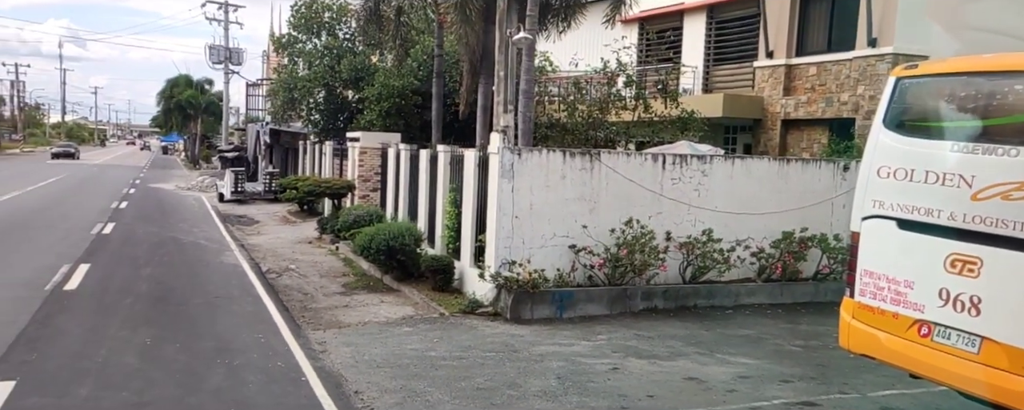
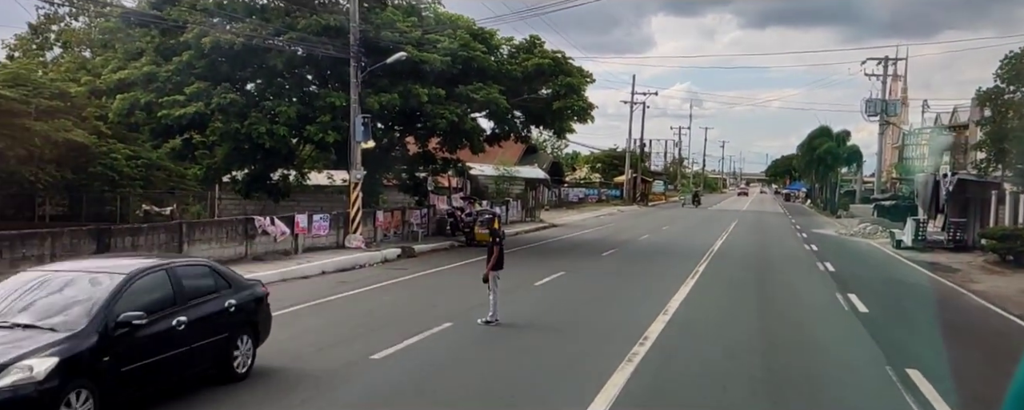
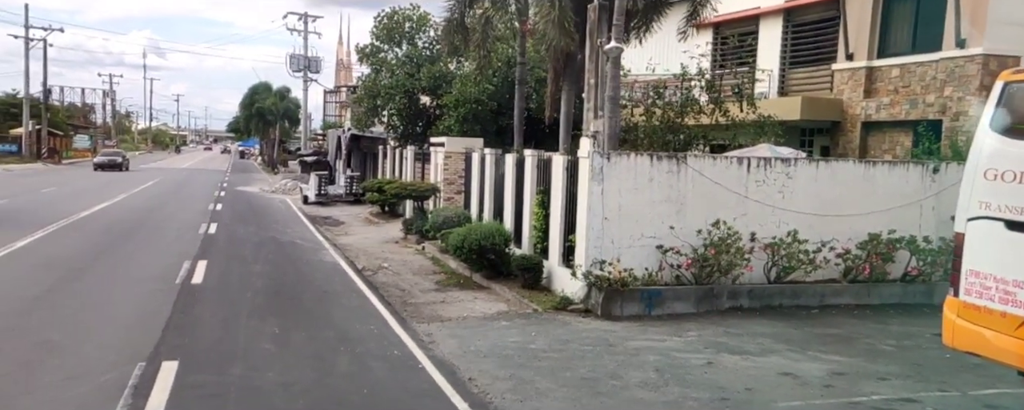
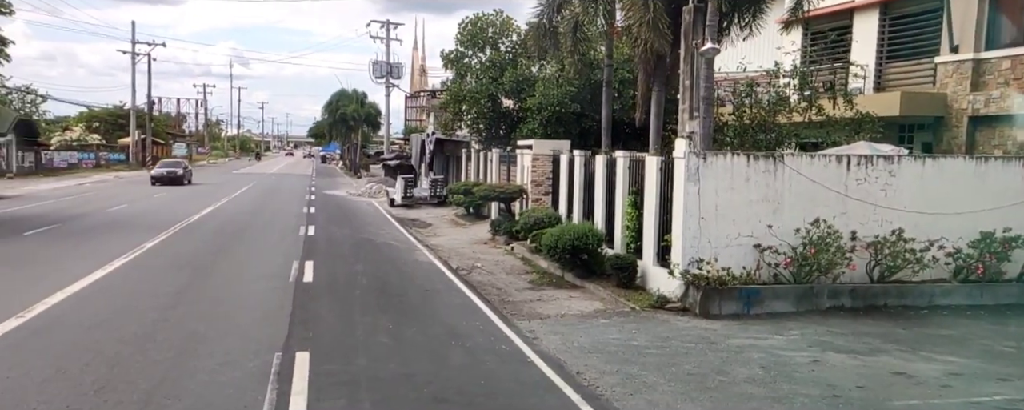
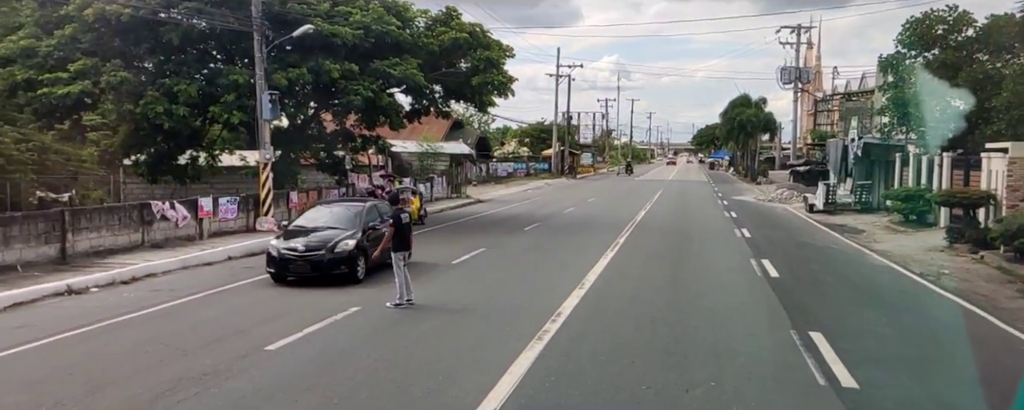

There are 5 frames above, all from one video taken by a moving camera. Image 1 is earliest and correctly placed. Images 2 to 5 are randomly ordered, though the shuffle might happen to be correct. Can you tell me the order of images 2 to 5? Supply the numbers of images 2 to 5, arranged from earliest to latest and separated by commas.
3, 4, 5, 2
